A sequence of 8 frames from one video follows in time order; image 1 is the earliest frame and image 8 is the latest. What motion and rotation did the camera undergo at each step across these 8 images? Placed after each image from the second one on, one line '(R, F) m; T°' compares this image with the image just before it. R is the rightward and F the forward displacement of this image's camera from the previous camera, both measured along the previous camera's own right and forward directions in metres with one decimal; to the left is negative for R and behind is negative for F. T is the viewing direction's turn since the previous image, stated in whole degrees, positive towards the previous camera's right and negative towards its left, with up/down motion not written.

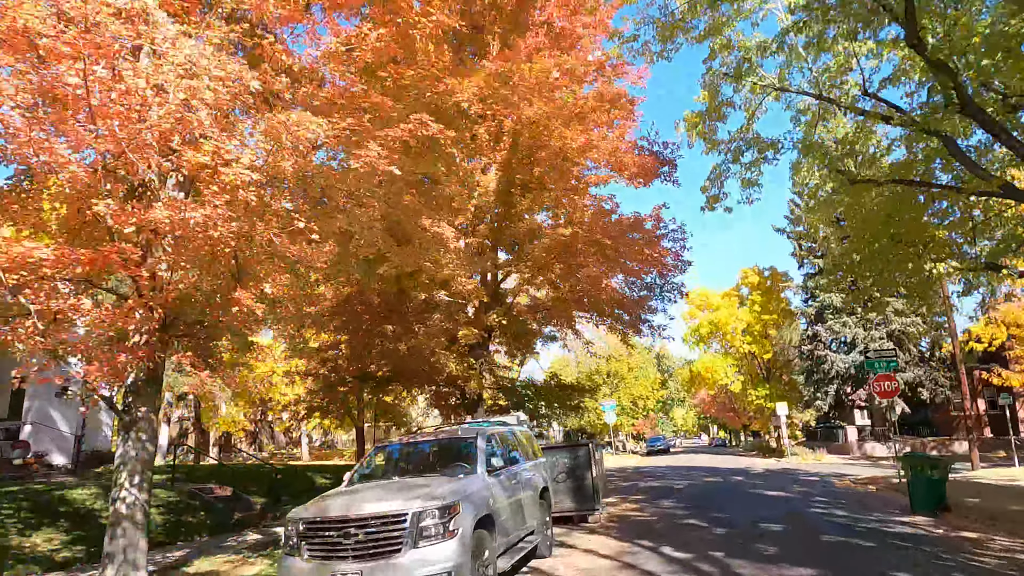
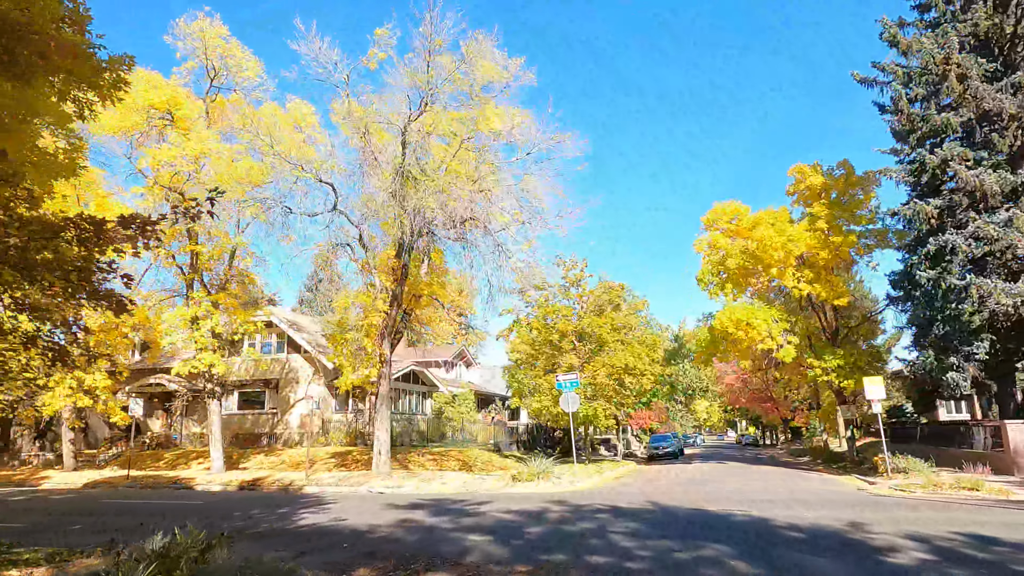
(+4.4, +15.5) m; -2°
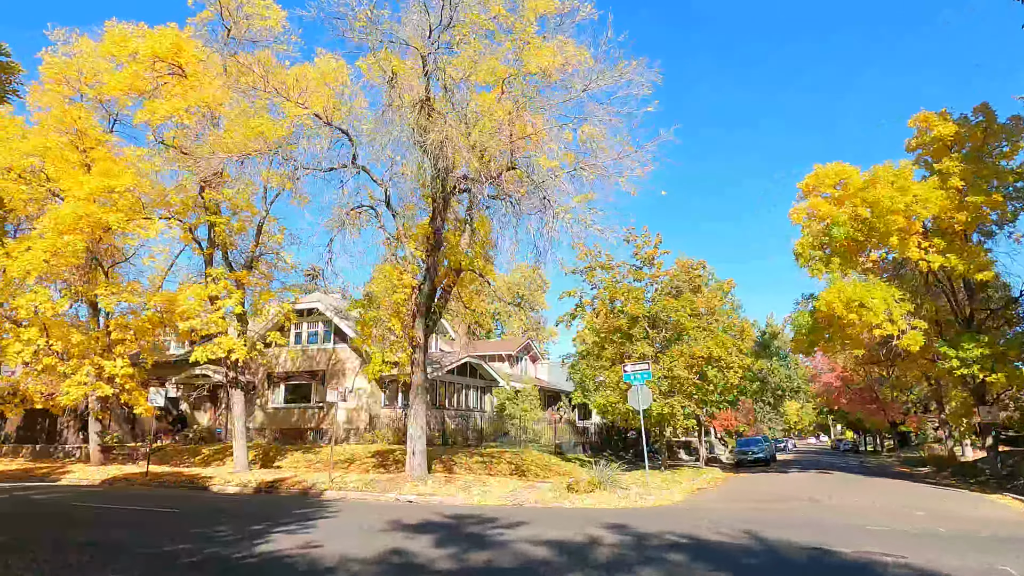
(+0.5, +3.3) m; -7°
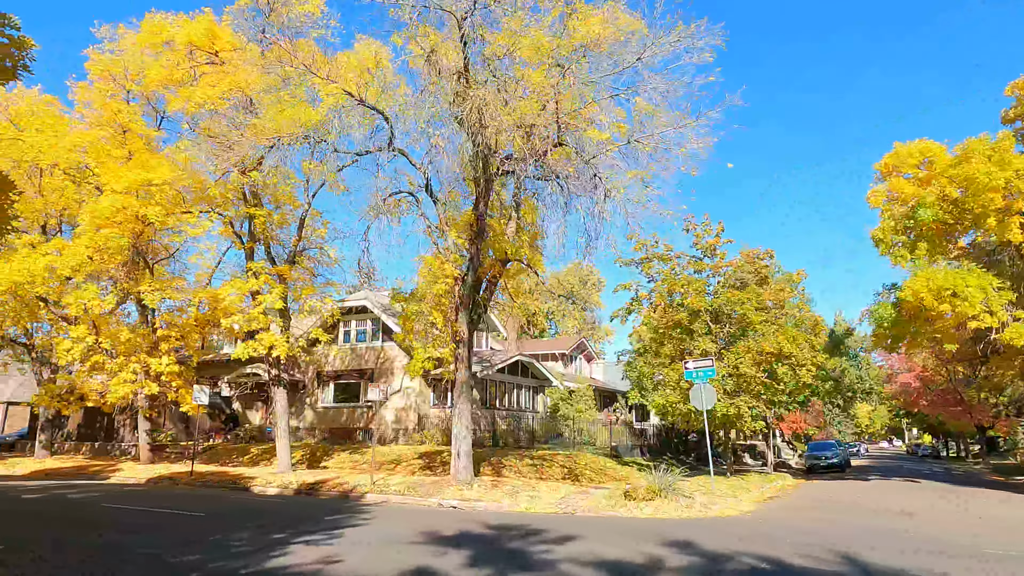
(+0.1, +1.2) m; -5°
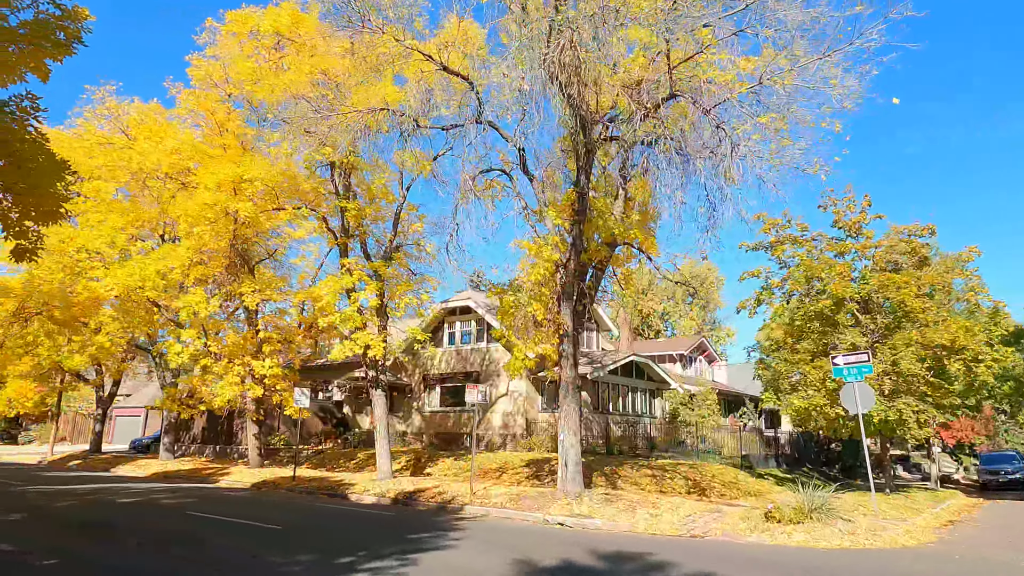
(+0.1, +1.8) m; -10°
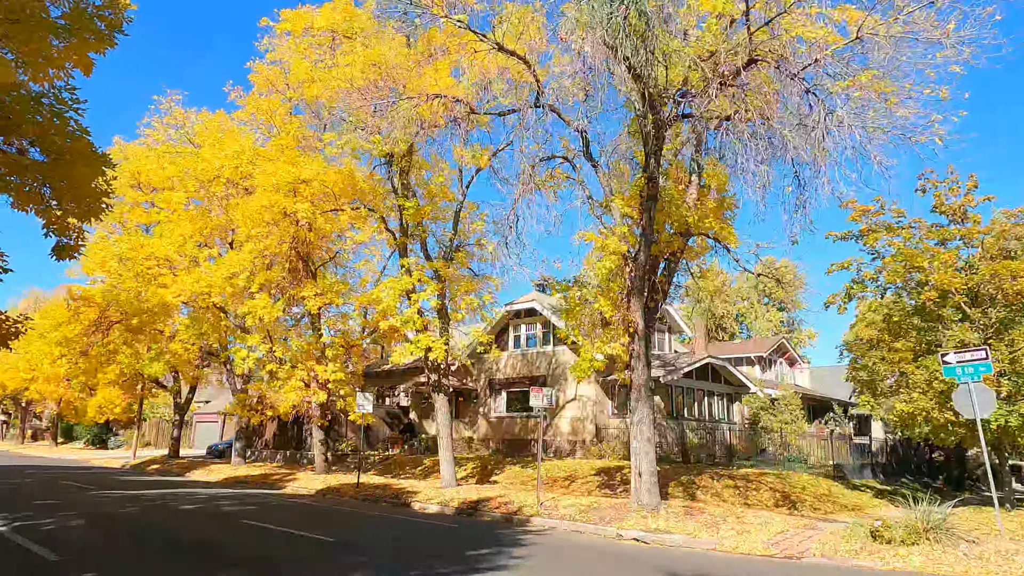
(0.0, +0.9) m; -6°
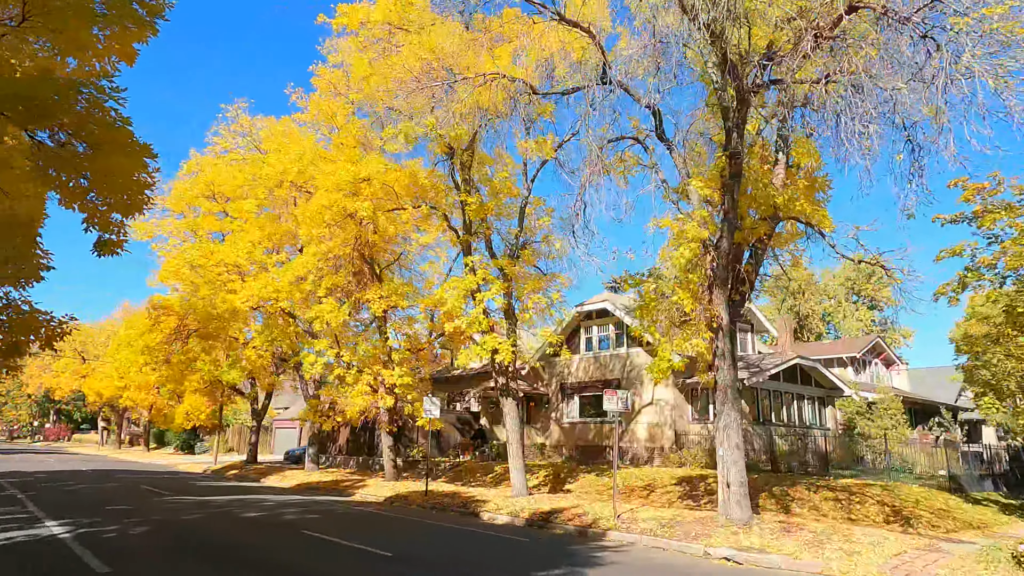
(0.0, +0.9) m; -6°
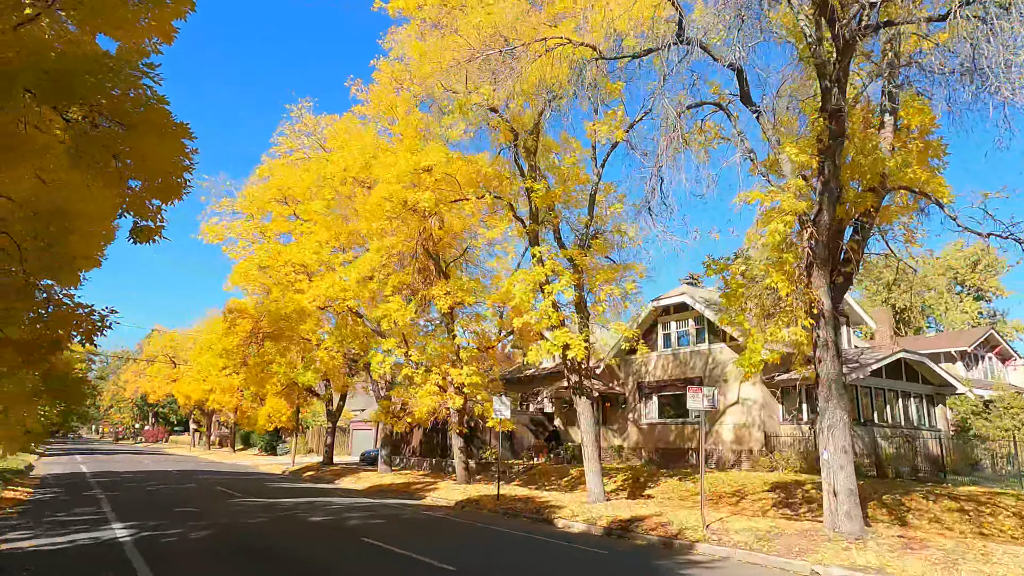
(0.0, +0.9) m; -6°
